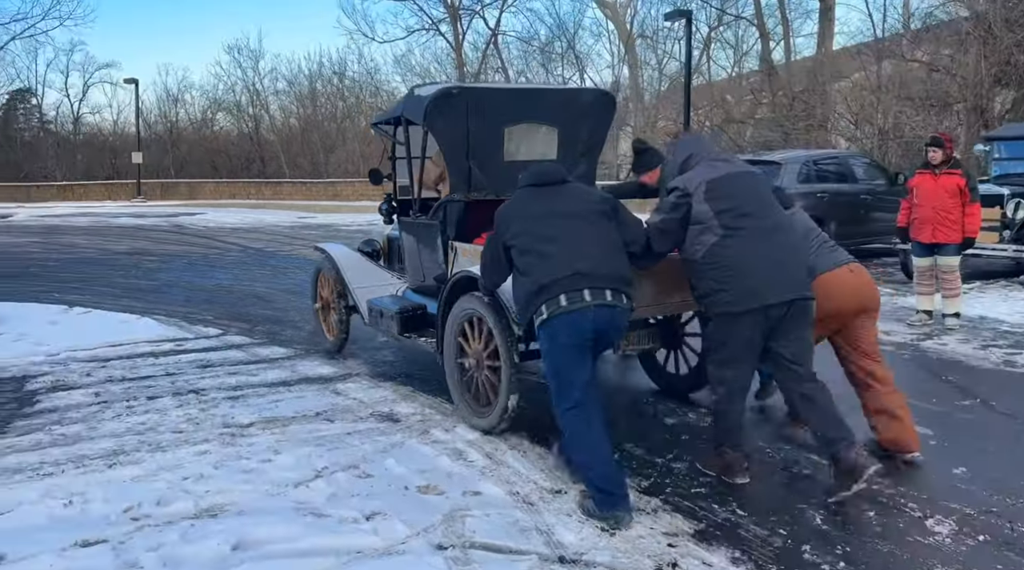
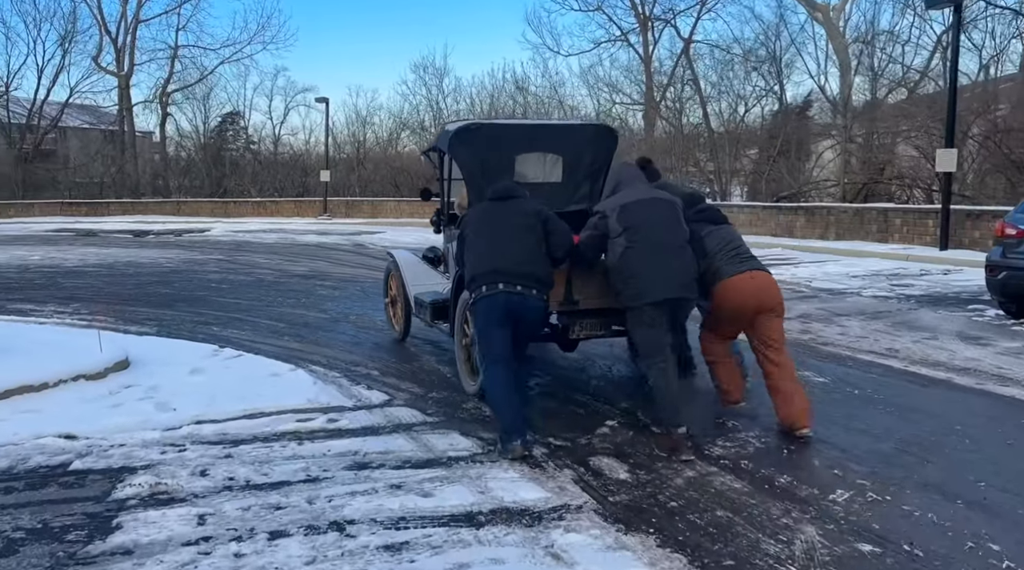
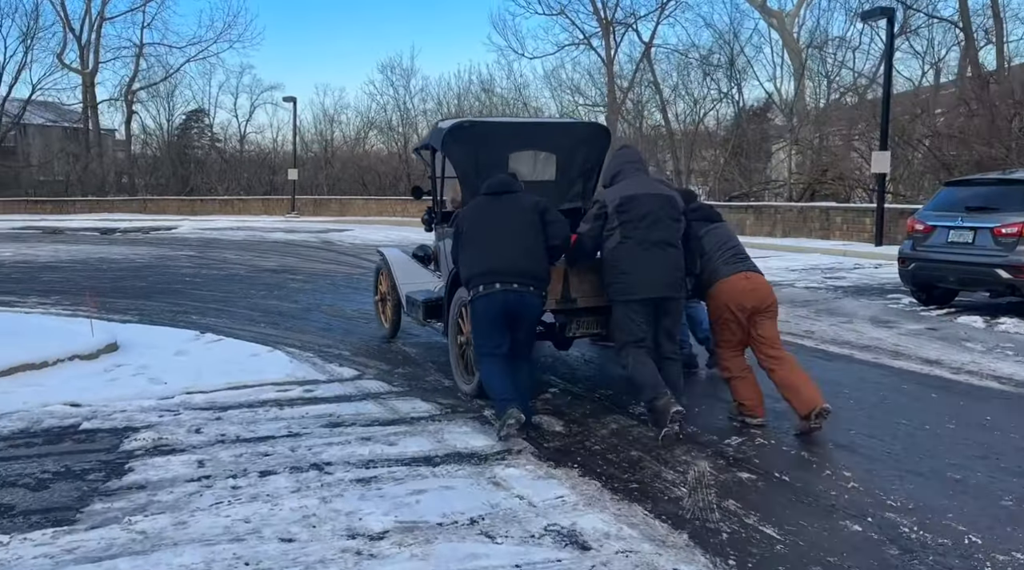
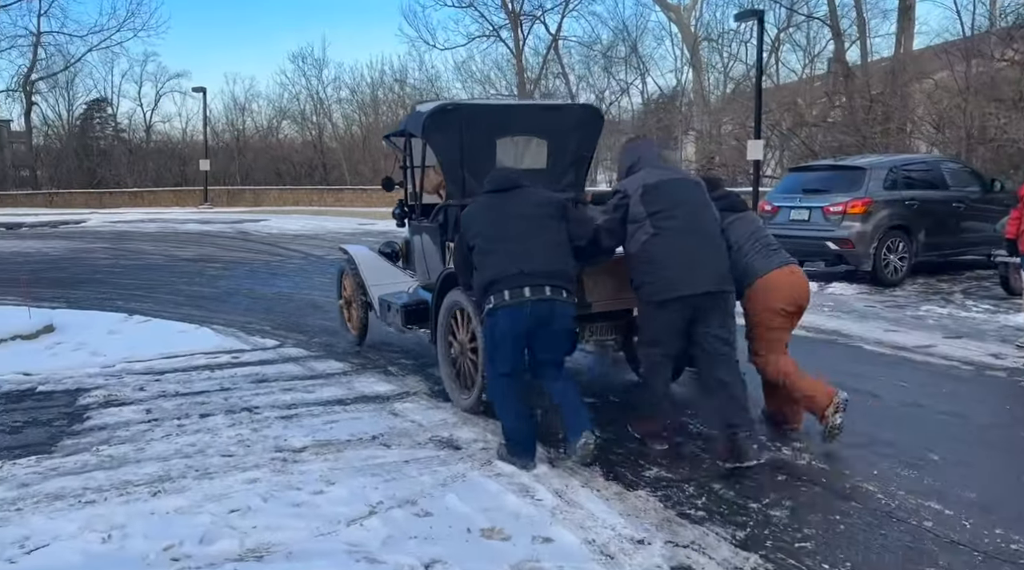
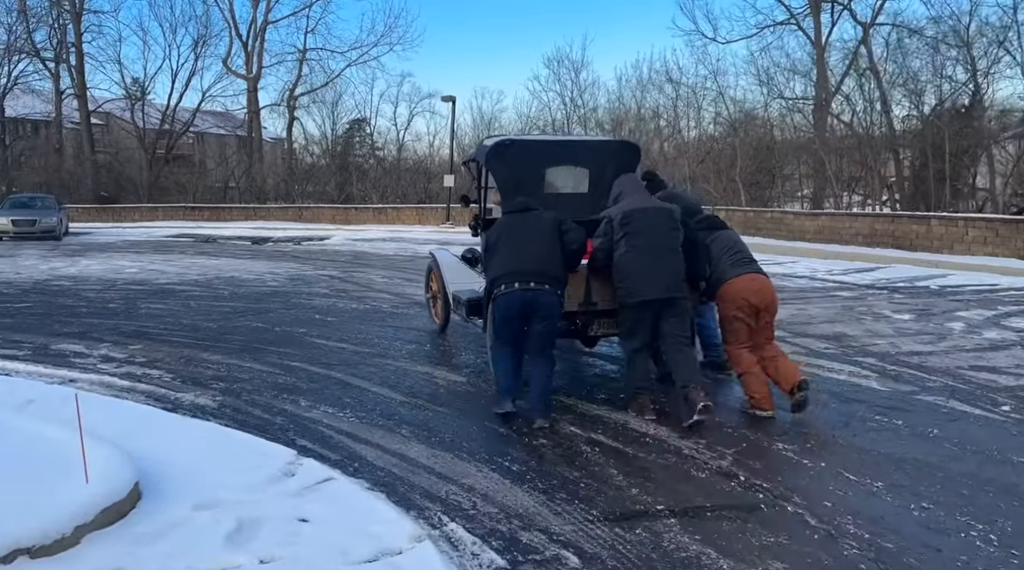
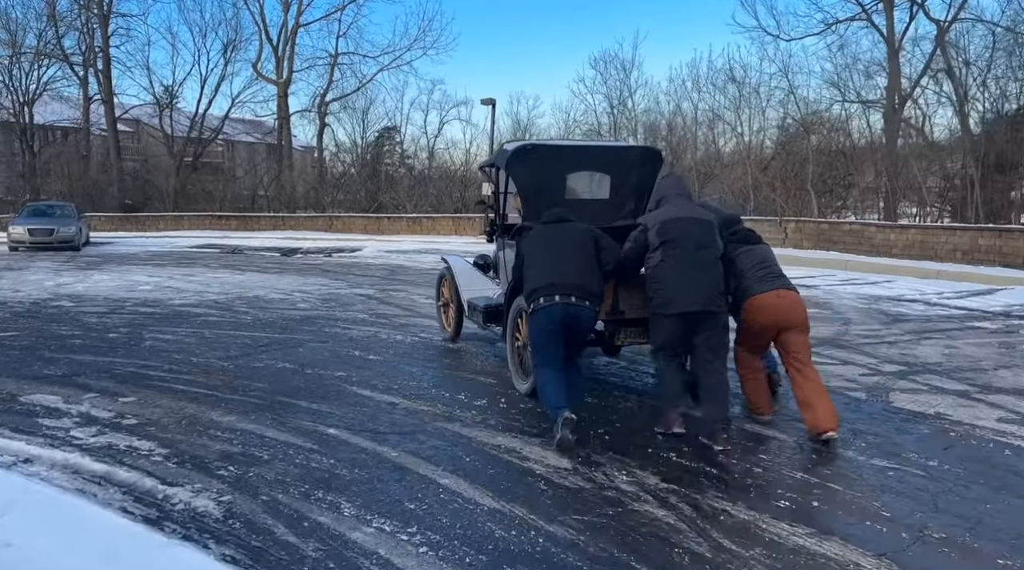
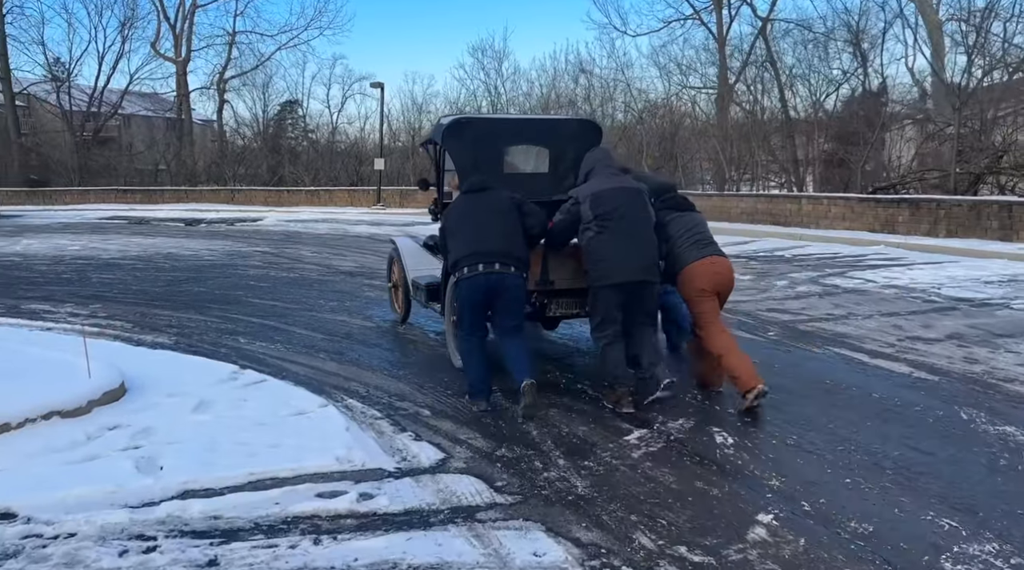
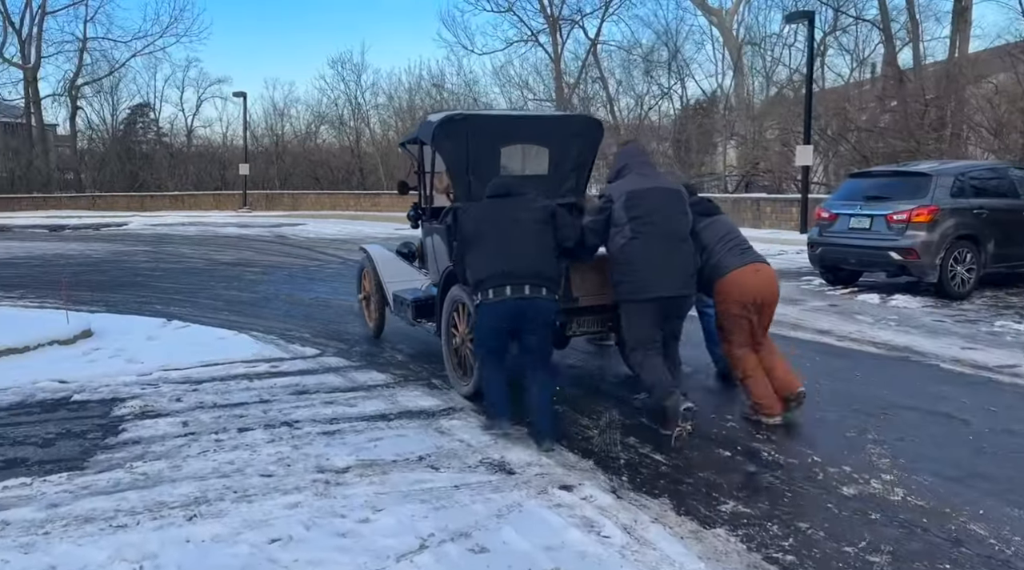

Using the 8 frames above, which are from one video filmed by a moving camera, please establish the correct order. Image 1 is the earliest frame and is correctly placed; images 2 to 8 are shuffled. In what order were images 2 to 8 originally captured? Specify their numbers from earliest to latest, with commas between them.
4, 8, 3, 2, 7, 5, 6
